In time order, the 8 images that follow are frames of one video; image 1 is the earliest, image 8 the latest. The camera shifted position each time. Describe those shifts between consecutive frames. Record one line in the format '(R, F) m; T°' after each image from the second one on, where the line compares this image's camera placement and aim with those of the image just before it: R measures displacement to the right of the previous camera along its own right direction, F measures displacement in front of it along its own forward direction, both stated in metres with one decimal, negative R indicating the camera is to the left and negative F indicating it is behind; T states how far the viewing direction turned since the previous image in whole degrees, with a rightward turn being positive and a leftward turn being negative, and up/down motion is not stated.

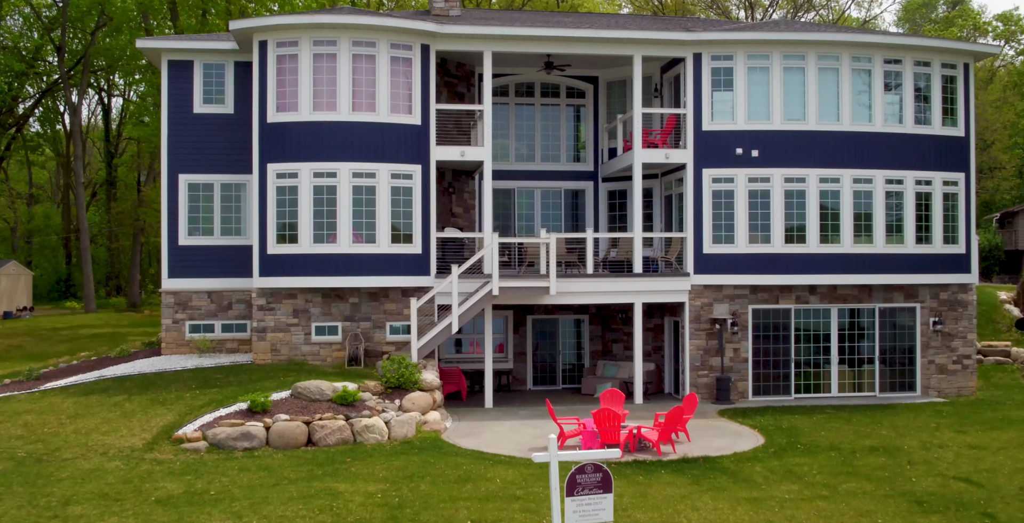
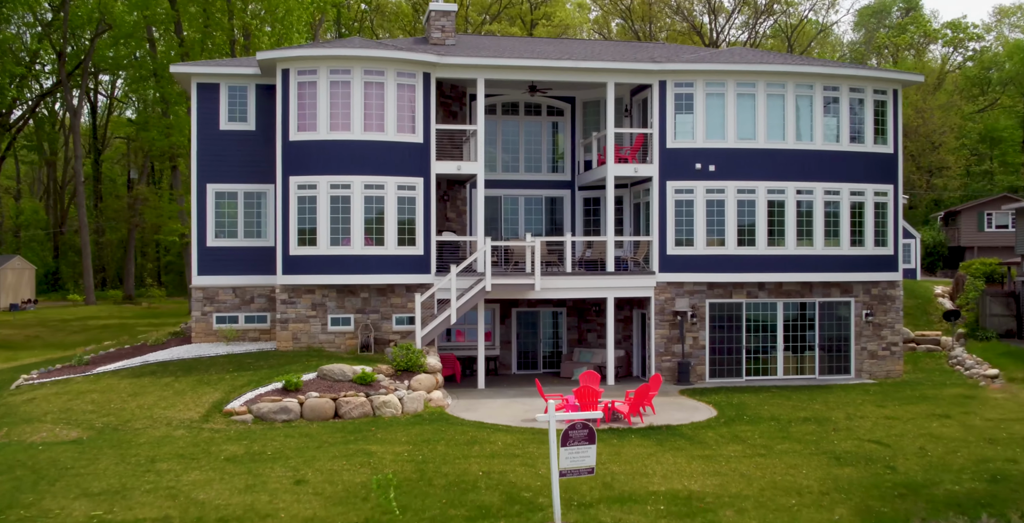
(-0.5, -2.0) m; +3°
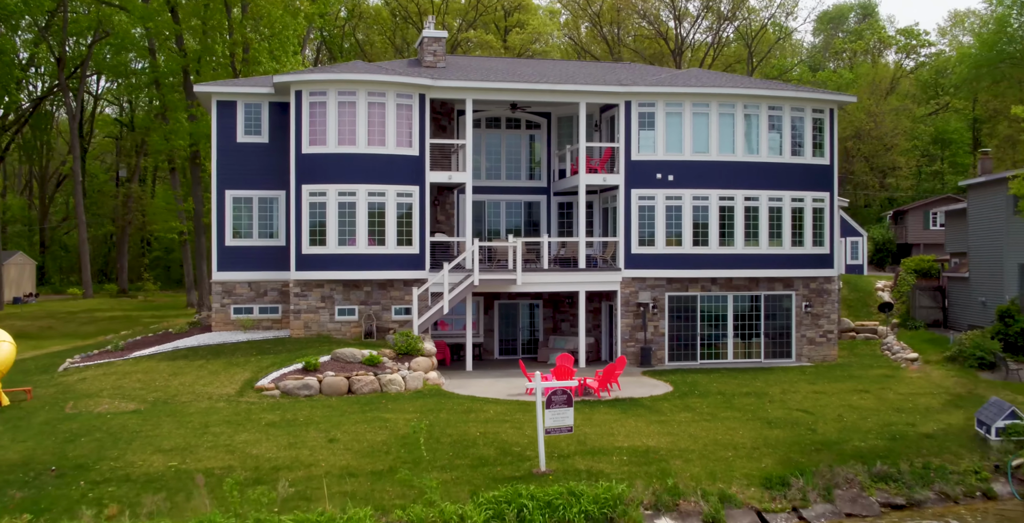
(-0.4, -2.2) m; +2°
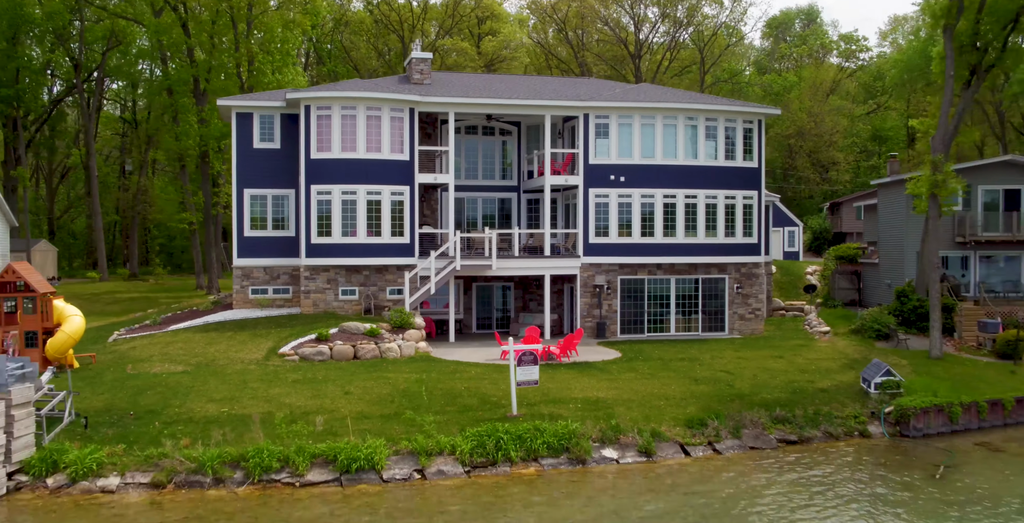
(-0.2, -3.0) m; +2°
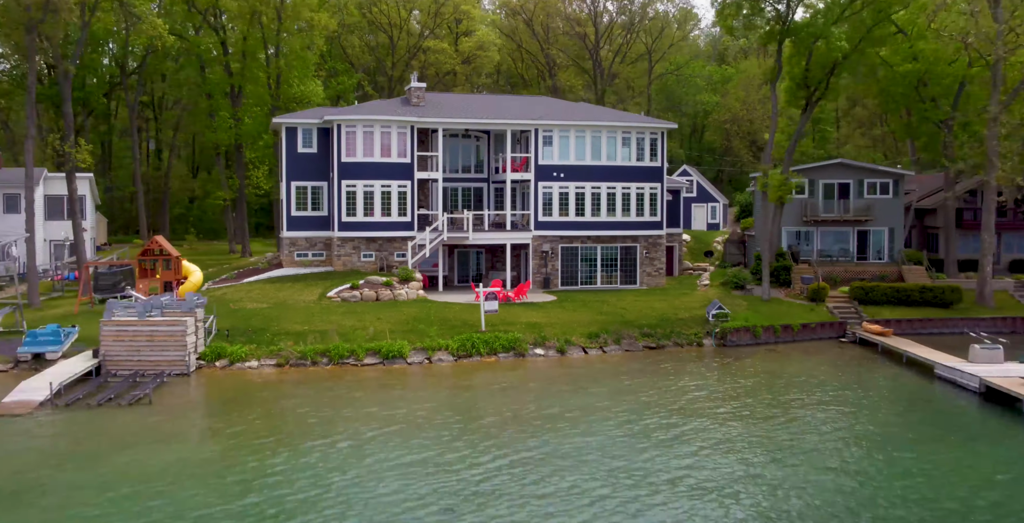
(+0.2, -8.7) m; +2°
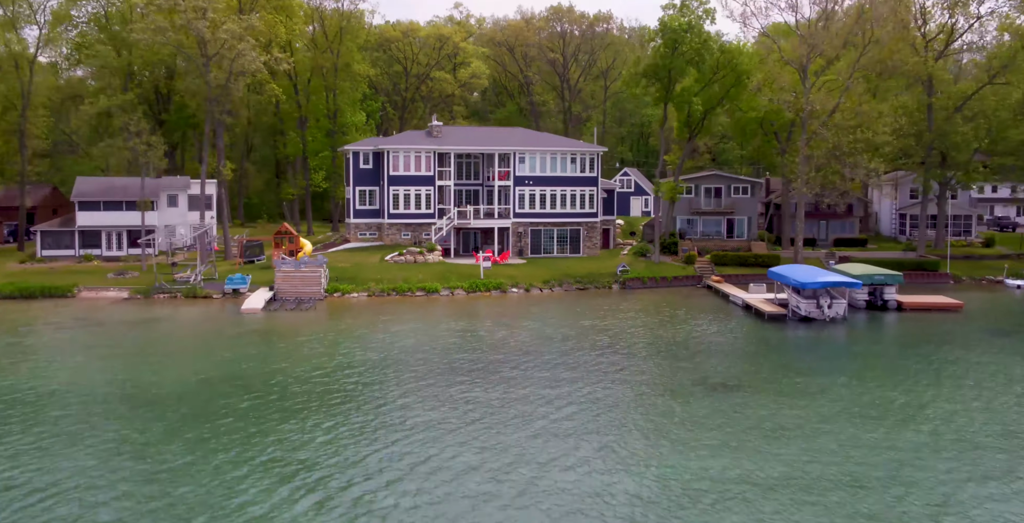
(-0.2, -16.2) m; +1°
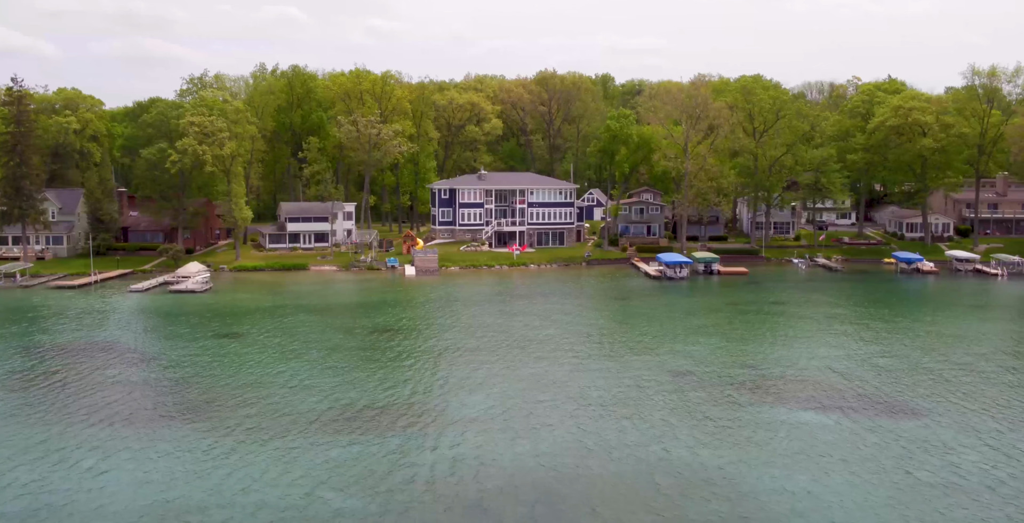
(-5.4, -35.9) m; +3°
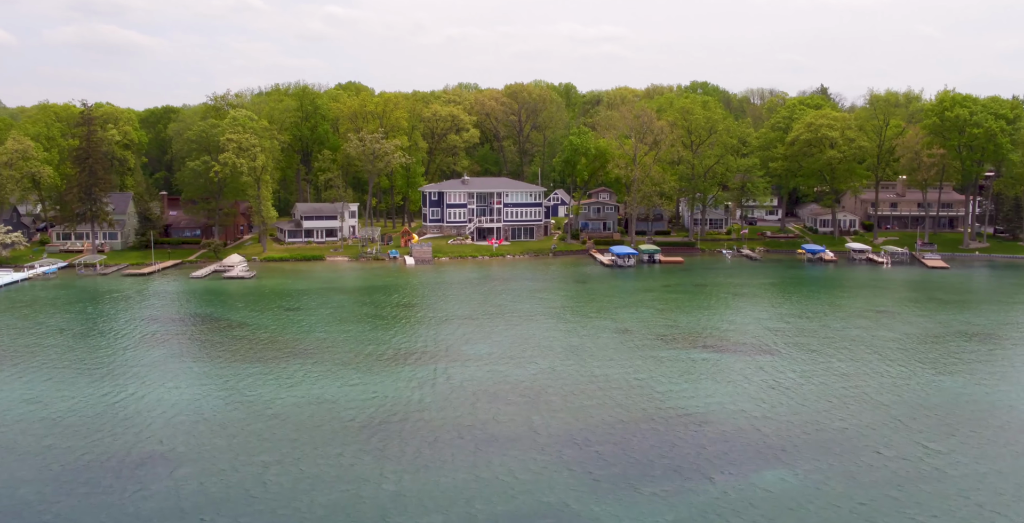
(-1.6, -16.1) m; +3°
